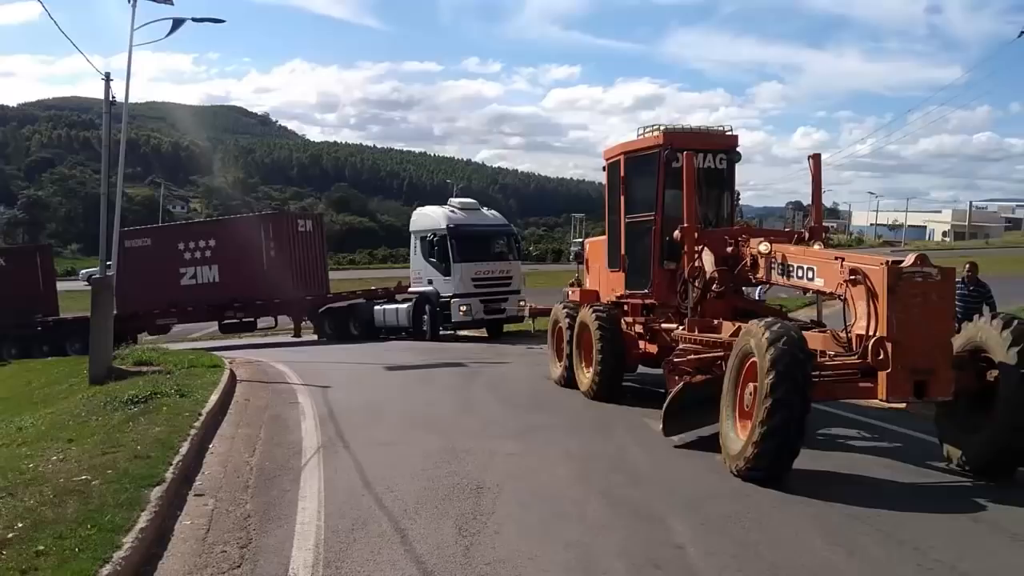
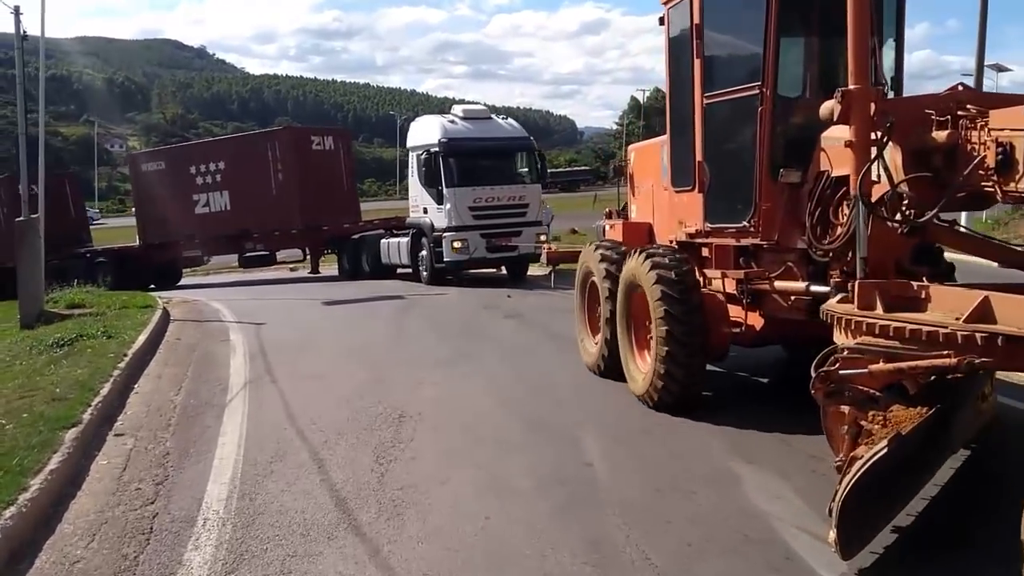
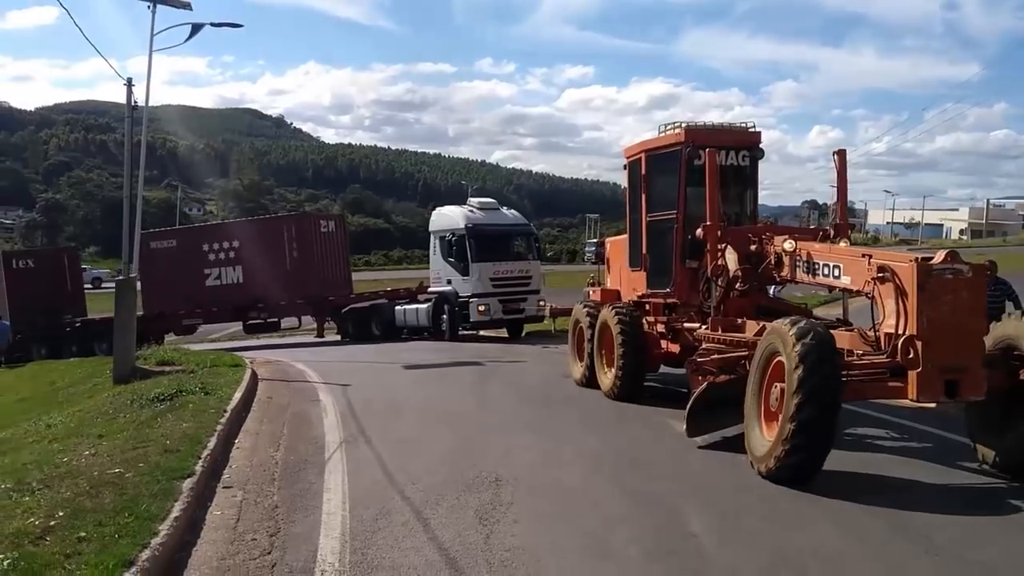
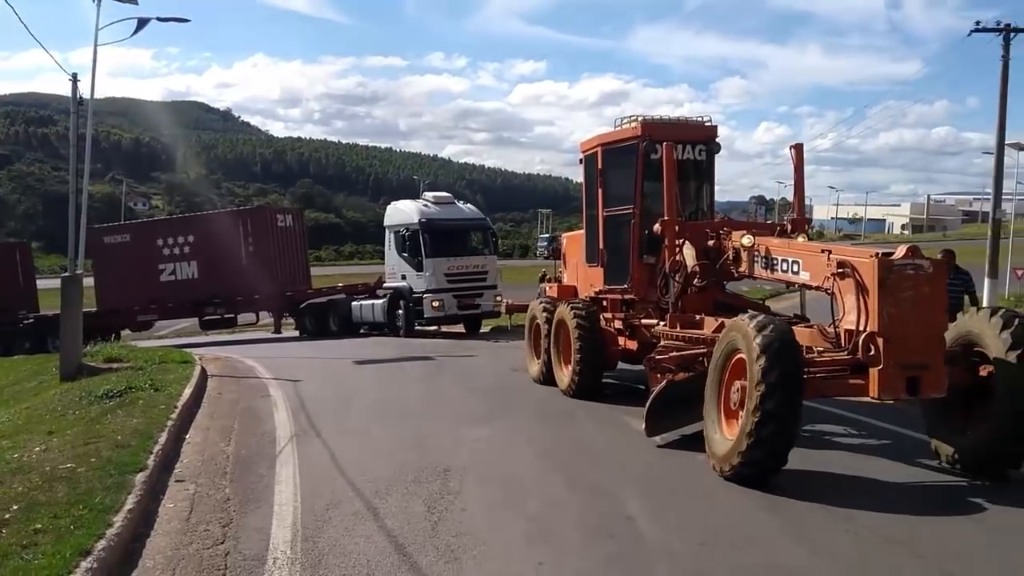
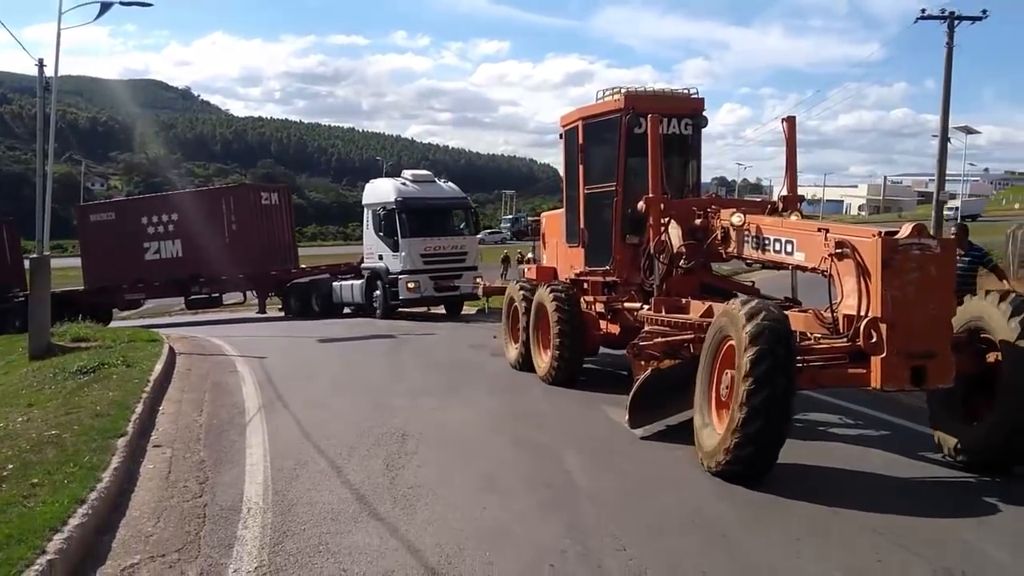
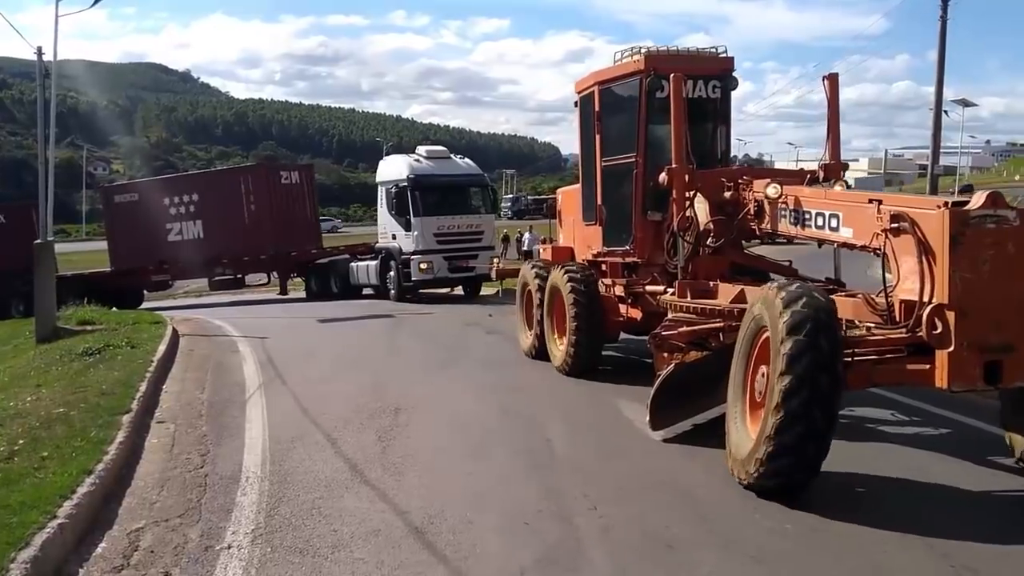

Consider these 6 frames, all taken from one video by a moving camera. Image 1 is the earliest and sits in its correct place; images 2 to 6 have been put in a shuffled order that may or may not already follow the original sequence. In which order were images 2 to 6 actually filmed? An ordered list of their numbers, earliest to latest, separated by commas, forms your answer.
3, 4, 5, 6, 2
